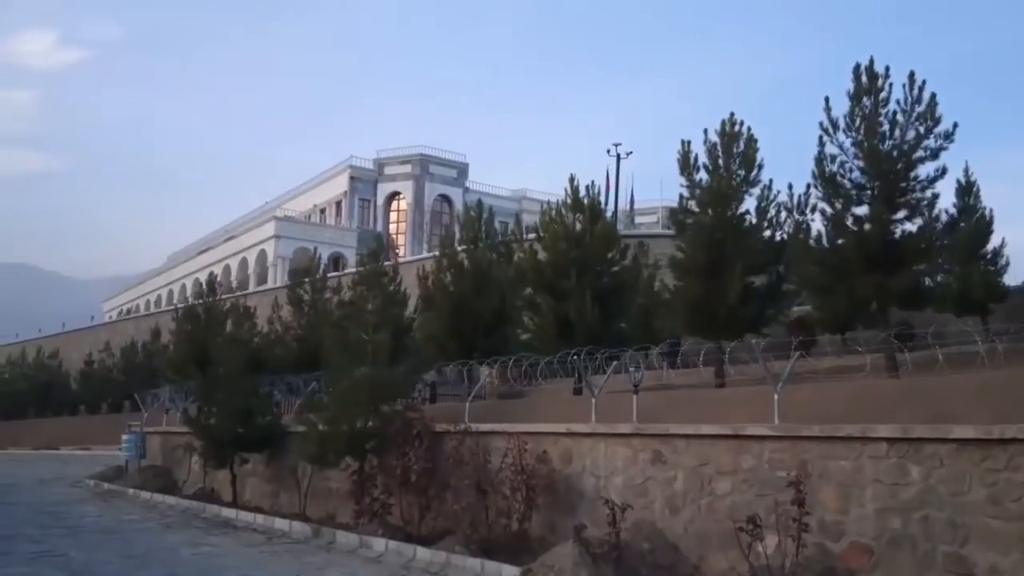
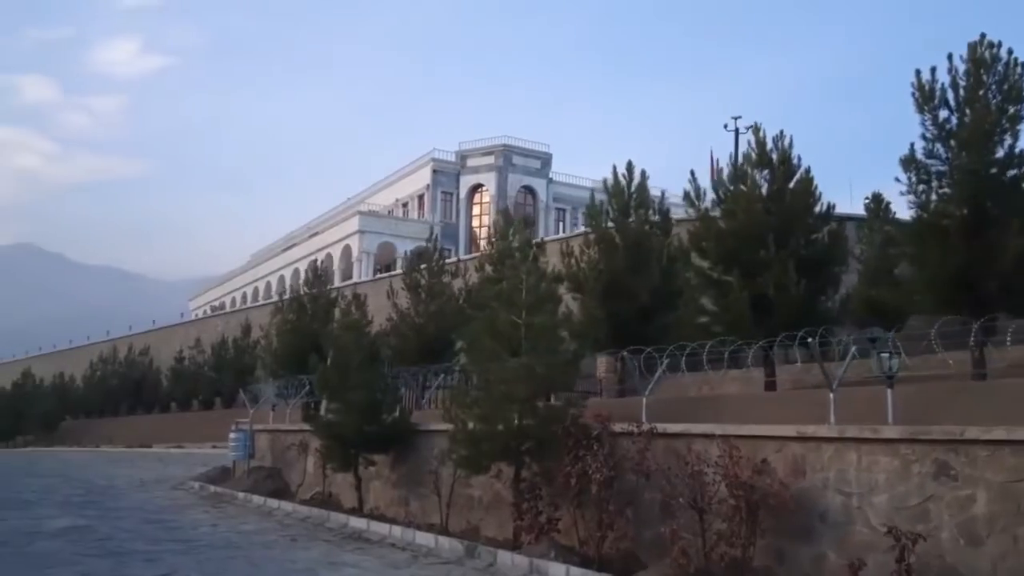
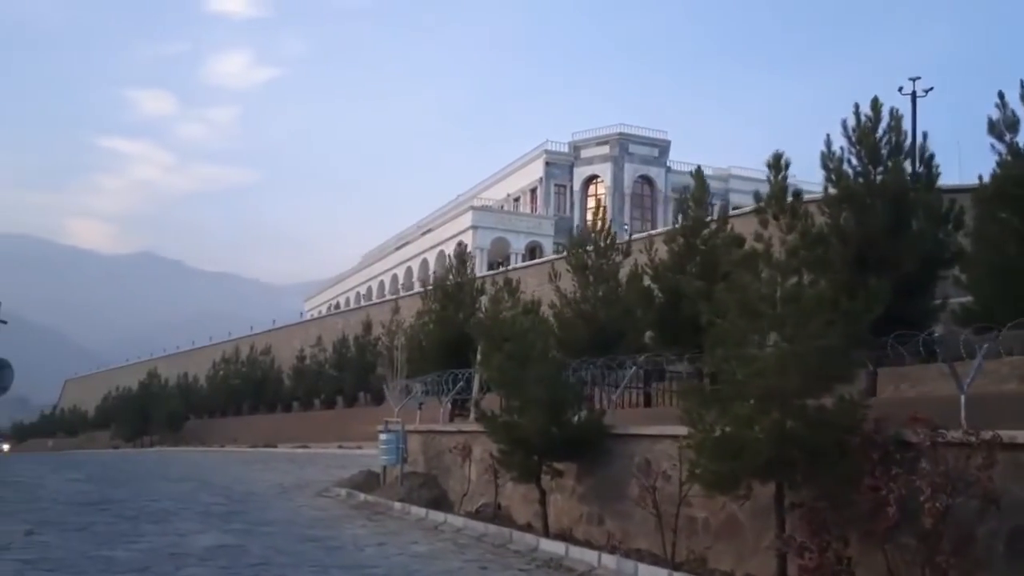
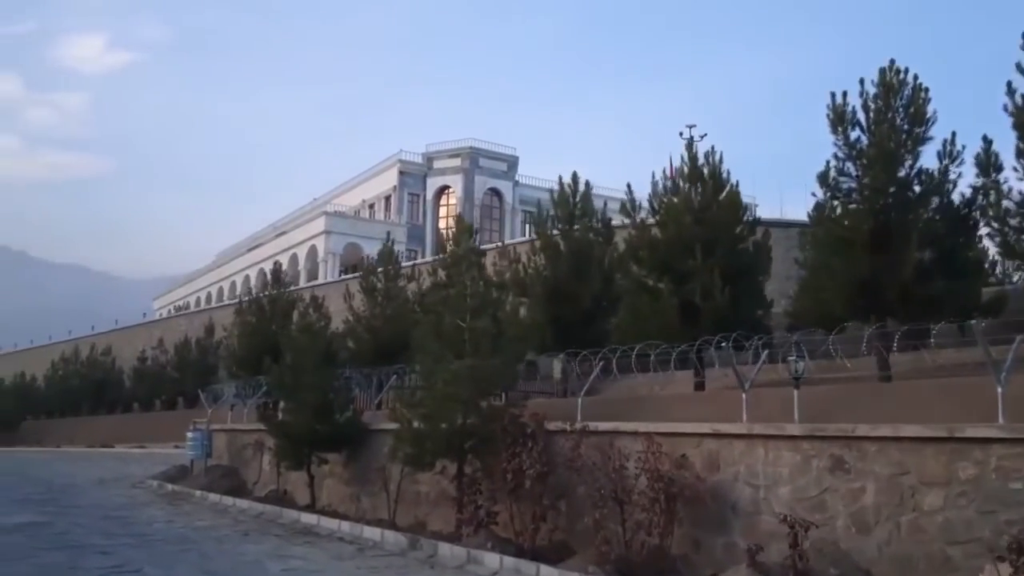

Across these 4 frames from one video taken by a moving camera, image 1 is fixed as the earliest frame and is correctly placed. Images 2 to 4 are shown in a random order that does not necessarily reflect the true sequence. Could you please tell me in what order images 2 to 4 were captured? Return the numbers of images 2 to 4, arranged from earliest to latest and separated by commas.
4, 2, 3
